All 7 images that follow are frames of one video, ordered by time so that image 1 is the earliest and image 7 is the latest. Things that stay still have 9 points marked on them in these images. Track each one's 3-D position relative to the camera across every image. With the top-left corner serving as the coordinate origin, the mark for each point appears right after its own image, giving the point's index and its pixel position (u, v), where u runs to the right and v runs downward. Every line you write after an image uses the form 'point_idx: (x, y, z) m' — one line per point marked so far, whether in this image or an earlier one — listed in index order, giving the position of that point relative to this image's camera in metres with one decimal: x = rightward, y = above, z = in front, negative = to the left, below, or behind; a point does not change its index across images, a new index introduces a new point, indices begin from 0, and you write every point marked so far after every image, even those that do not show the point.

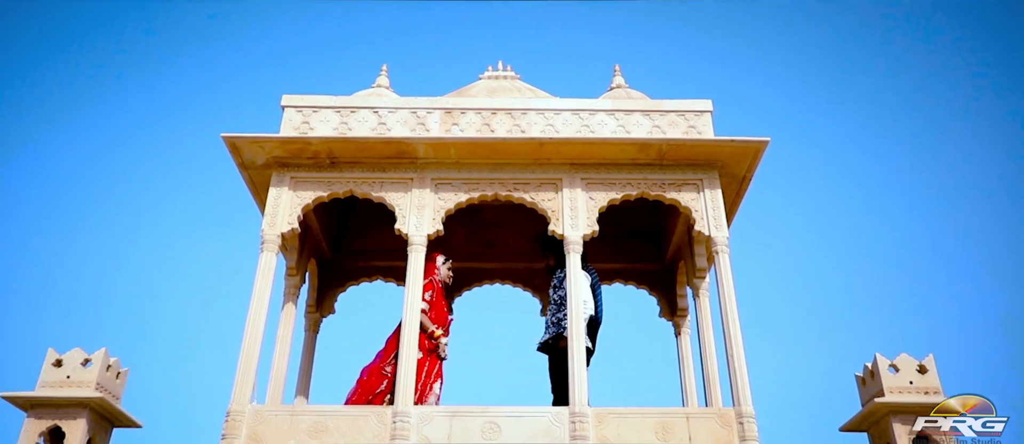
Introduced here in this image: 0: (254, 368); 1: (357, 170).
0: (-2.5, -1.4, +7.1) m
1: (-1.8, +0.6, +8.4) m
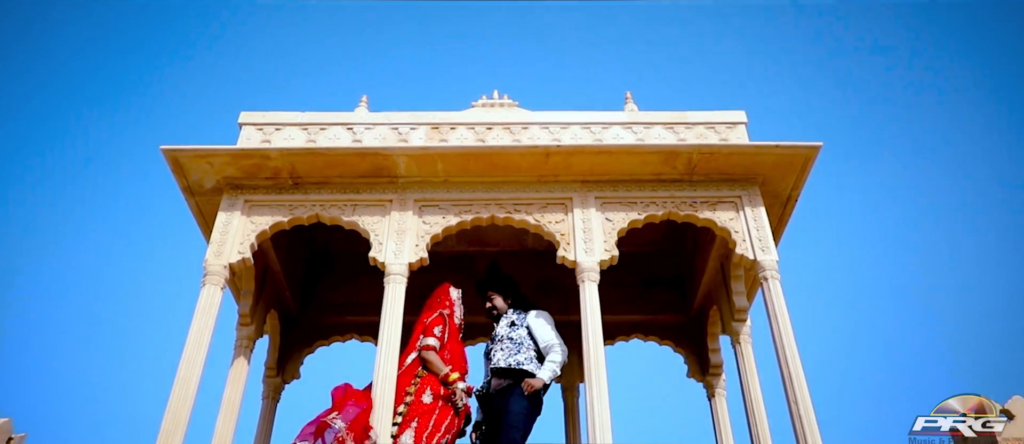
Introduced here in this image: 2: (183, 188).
0: (-2.6, -1.6, +5.6) m
1: (-1.8, +0.3, +7.1) m
2: (-3.3, +0.3, +7.1) m
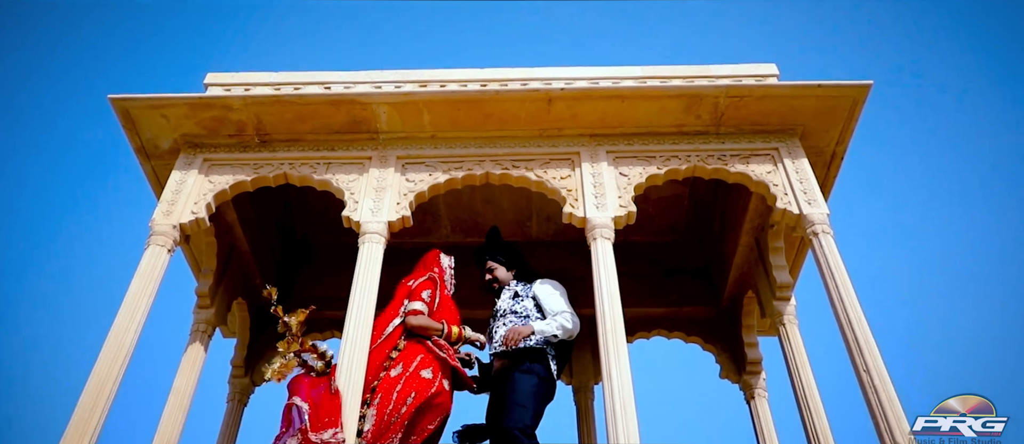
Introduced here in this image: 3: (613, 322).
0: (-2.6, -1.2, +4.5) m
1: (-1.9, +0.6, +6.2) m
2: (-3.3, +0.6, +6.3) m
3: (+0.7, -0.7, +4.8) m
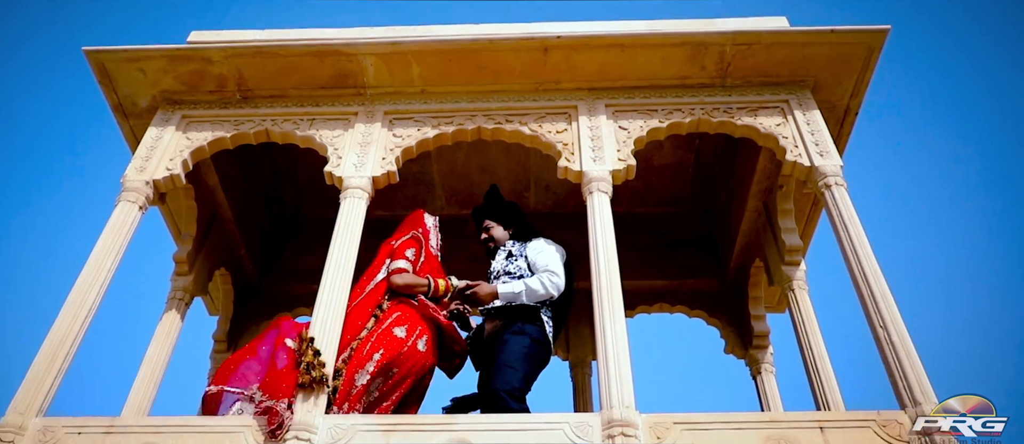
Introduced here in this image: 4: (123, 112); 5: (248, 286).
0: (-2.7, -0.9, +4.2) m
1: (-1.9, +1.0, +5.9) m
2: (-3.3, +1.0, +6.0) m
3: (+0.6, -0.3, +4.5) m
4: (-3.3, +0.9, +6.0) m
5: (-2.8, -0.7, +7.7) m
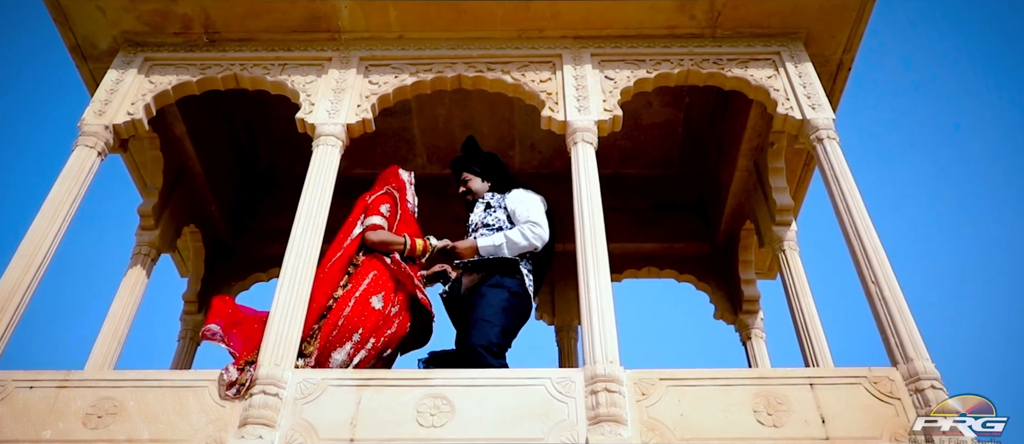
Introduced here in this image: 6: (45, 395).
0: (-2.8, -0.5, +4.0) m
1: (-2.0, +1.3, +5.6) m
2: (-3.5, +1.4, +5.6) m
3: (+0.5, 0.0, +4.3) m
4: (-3.4, +1.3, +5.7) m
5: (-3.0, -0.2, +7.4) m
6: (-2.4, -0.9, +3.6) m
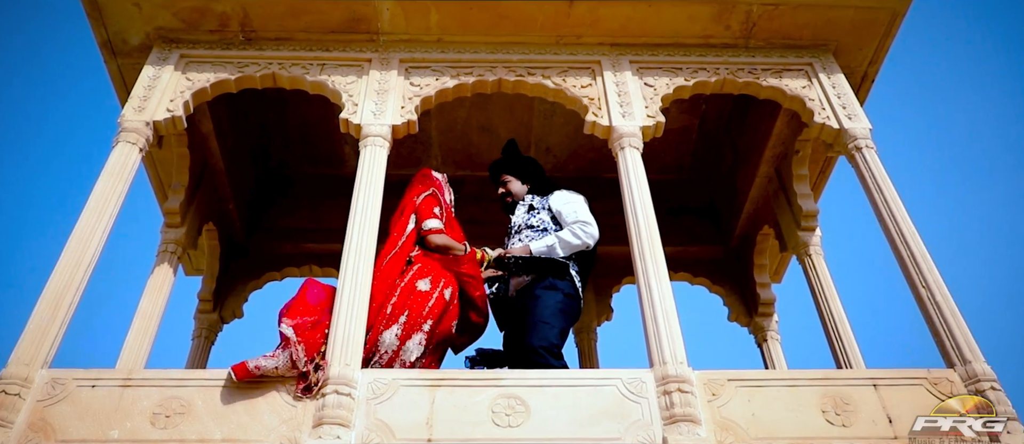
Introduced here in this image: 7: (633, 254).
0: (-2.4, -0.5, +3.9) m
1: (-1.7, +1.3, +5.5) m
2: (-3.2, +1.4, +5.5) m
3: (+0.8, -0.1, +4.4) m
4: (-3.1, +1.3, +5.6) m
5: (-2.8, -0.2, +7.3) m
6: (-2.0, -0.9, +3.6) m
7: (+0.7, -0.2, +4.3) m
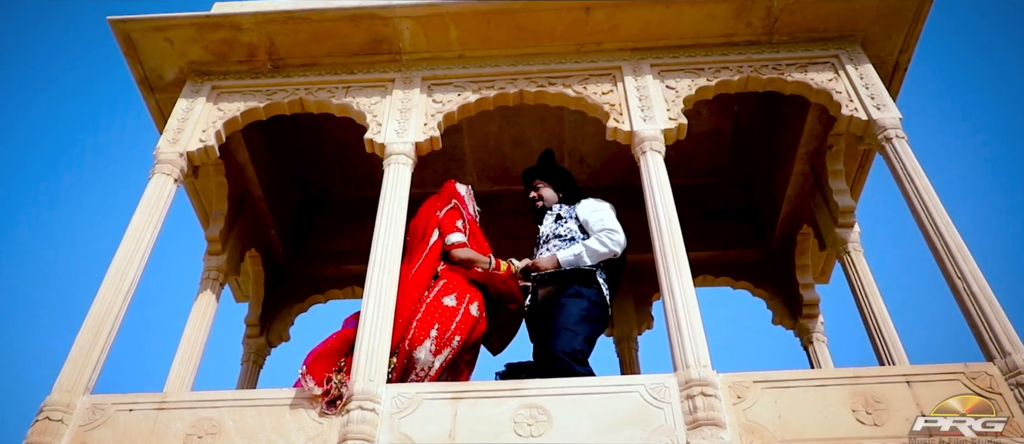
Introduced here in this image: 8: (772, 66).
0: (-2.3, -0.7, +4.1) m
1: (-1.6, +1.2, +5.7) m
2: (-3.0, +1.1, +5.8) m
3: (+1.0, -0.1, +4.3) m
4: (-3.0, +1.1, +5.8) m
5: (-2.5, -0.5, +7.5) m
6: (-1.9, -1.0, +3.7) m
7: (+0.9, -0.2, +4.2) m
8: (+2.0, +1.2, +5.5) m
